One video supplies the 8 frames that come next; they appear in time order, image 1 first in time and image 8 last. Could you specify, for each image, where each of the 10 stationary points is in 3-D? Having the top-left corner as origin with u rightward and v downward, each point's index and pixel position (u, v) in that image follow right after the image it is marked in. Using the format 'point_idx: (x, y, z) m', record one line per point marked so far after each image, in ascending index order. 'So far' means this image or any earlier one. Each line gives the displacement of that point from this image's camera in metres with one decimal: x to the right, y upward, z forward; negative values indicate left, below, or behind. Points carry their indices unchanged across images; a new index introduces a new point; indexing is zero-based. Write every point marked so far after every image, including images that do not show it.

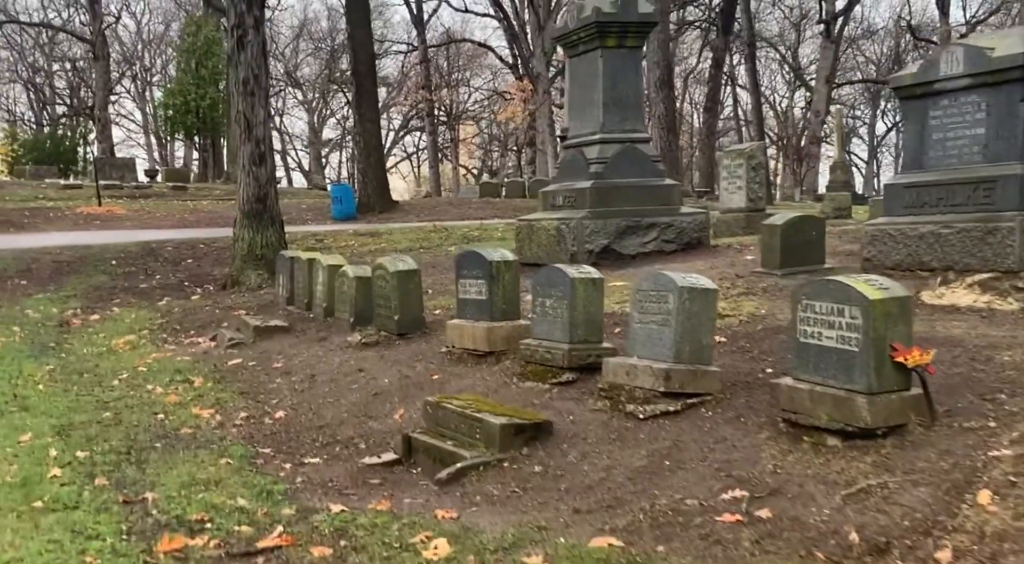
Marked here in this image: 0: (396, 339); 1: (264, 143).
0: (-1.0, -0.5, +7.8) m
1: (-3.5, +2.0, +12.9) m
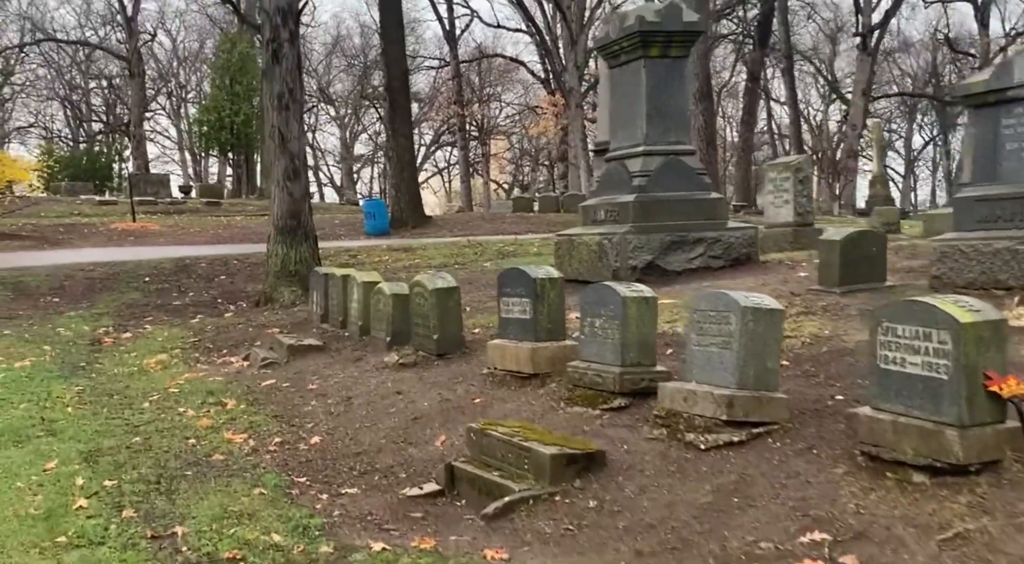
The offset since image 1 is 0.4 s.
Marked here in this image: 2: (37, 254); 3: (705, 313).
0: (-0.6, -0.6, +7.5) m
1: (-3.0, +1.7, +12.7) m
2: (-9.0, +0.5, +17.3) m
3: (+1.1, -0.2, +5.1) m
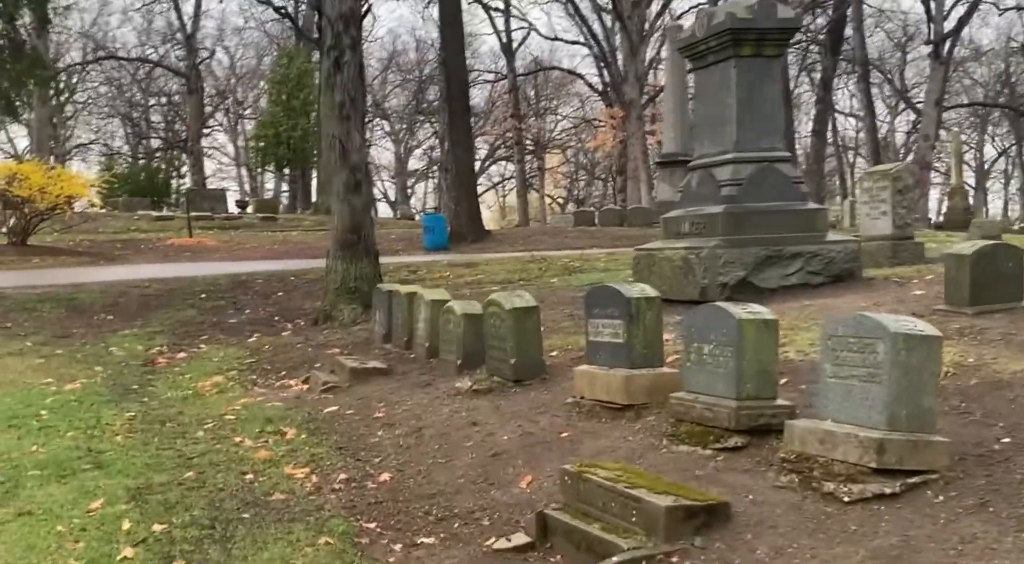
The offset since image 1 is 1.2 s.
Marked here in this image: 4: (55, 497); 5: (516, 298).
0: (0.0, -0.8, +6.8) m
1: (-2.0, +1.5, +12.2) m
2: (-7.8, +0.2, +17.0) m
3: (+1.6, -0.3, +4.4) m
4: (-2.7, -1.3, +5.4) m
5: (0.0, -0.1, +6.9) m
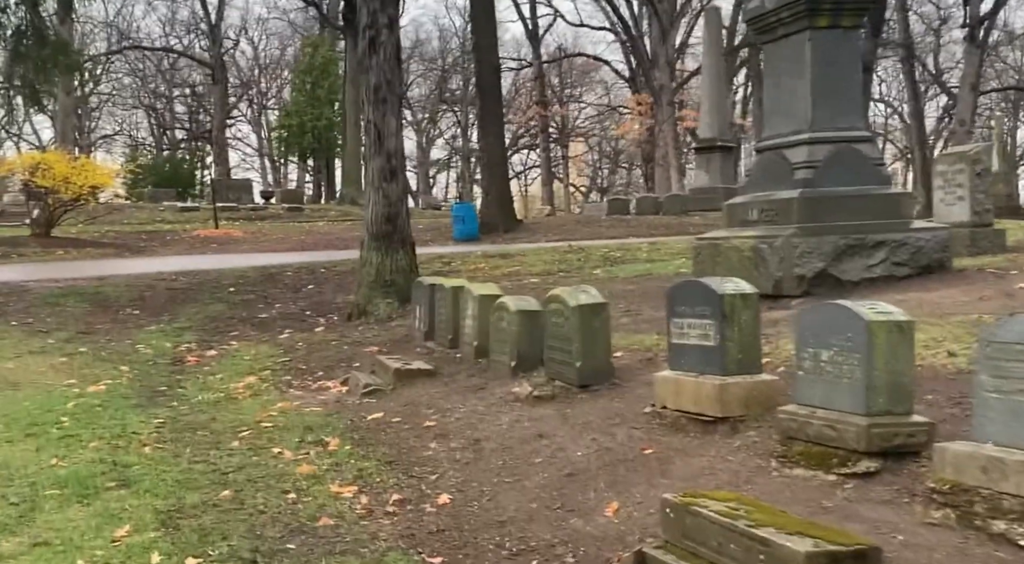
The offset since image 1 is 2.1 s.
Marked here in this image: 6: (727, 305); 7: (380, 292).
0: (+0.4, -0.7, +6.1) m
1: (-1.5, +1.6, +11.5) m
2: (-7.1, +0.3, +16.5) m
3: (+2.0, -0.3, +3.6) m
4: (-2.3, -1.3, +4.8) m
5: (+0.5, -0.1, +6.3) m
6: (+1.2, -0.1, +5.0) m
7: (-1.7, -0.1, +11.6) m
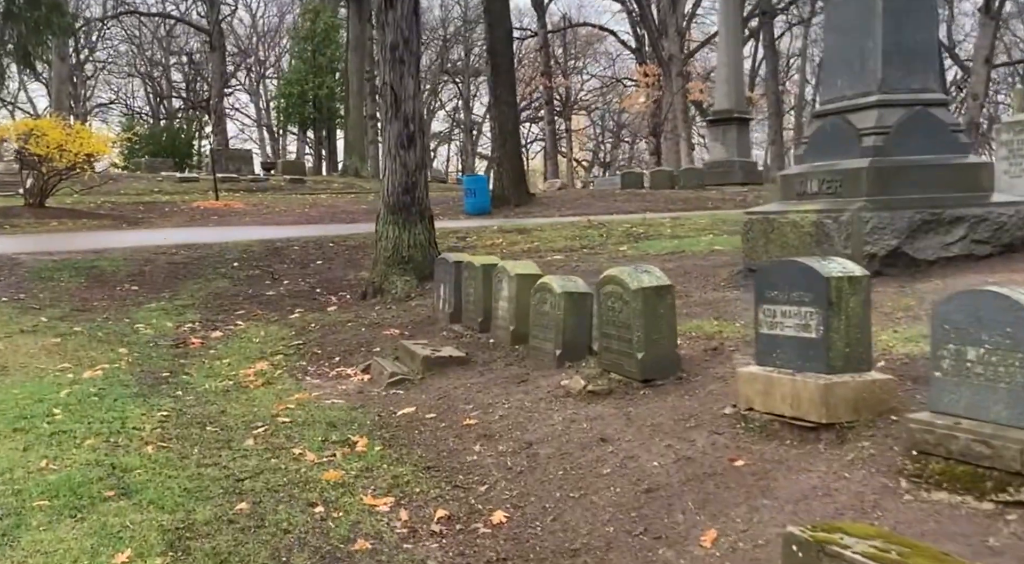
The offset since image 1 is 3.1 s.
0: (+0.7, -0.6, +5.4) m
1: (-1.2, +1.9, +10.7) m
2: (-6.8, +0.8, +15.7) m
3: (+2.3, -0.2, +2.9) m
4: (-2.0, -1.2, +4.1) m
5: (+0.8, 0.0, +5.5) m
6: (+1.5, 0.0, +4.2) m
7: (-1.4, +0.2, +10.8) m
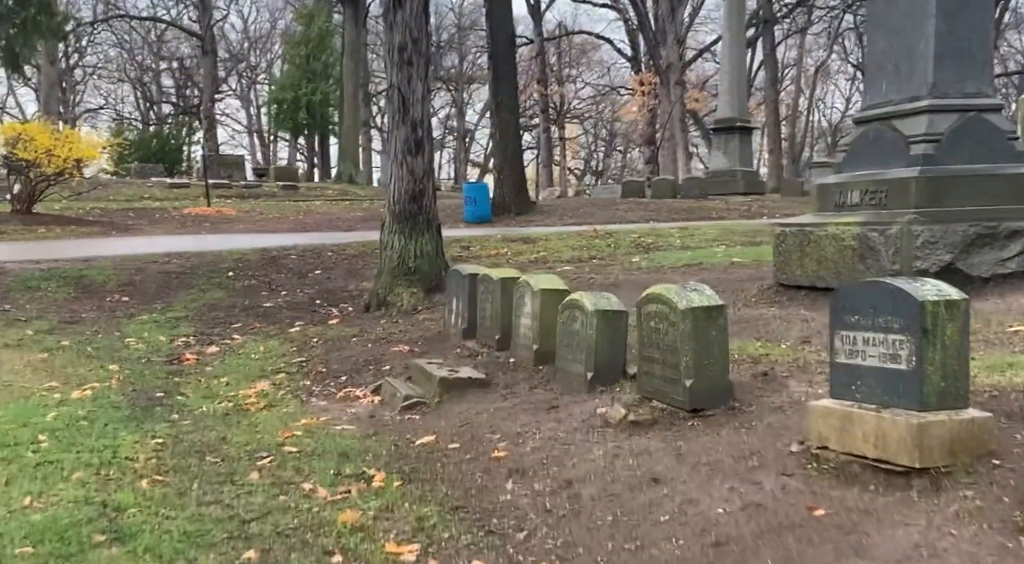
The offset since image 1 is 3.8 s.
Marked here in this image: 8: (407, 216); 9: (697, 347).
0: (+0.9, -0.7, +4.9) m
1: (-1.0, +1.7, +10.2) m
2: (-6.7, +0.6, +15.2) m
3: (+2.5, -0.3, +2.4) m
4: (-1.8, -1.3, +3.6) m
5: (+1.0, -0.1, +5.0) m
6: (+1.7, -0.1, +3.7) m
7: (-1.2, 0.0, +10.3) m
8: (-1.2, +0.7, +10.4) m
9: (+1.0, -0.3, +4.9) m
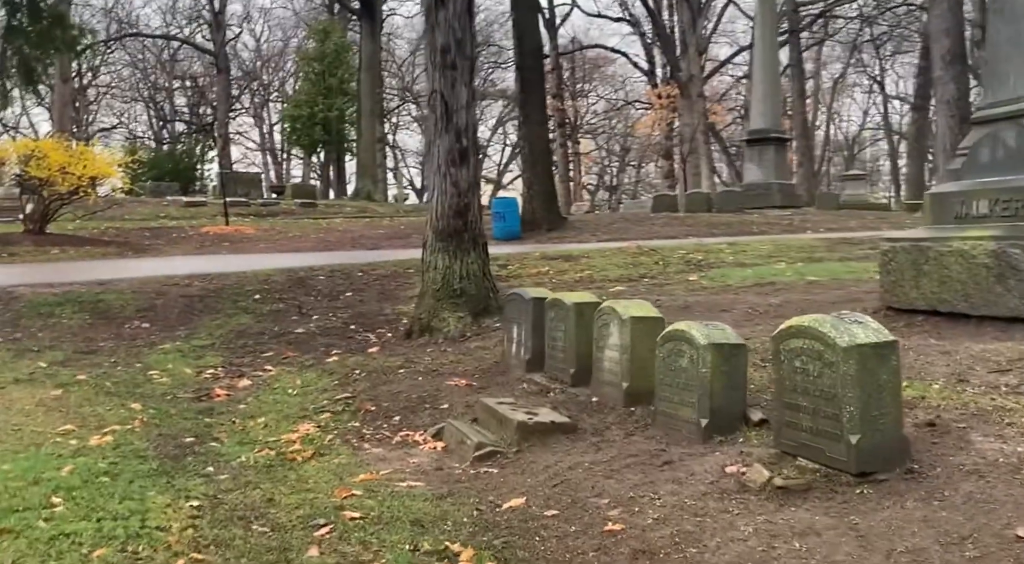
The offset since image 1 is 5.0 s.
0: (+1.5, -0.9, +3.9) m
1: (-0.4, +1.5, +9.3) m
2: (-6.1, +0.3, +14.3) m
3: (+3.0, -0.4, +1.4) m
4: (-1.3, -1.4, +2.6) m
5: (+1.5, -0.2, +4.1) m
6: (+2.2, -0.3, +2.8) m
7: (-0.6, -0.2, +9.4) m
8: (-0.6, +0.5, +9.5) m
9: (+1.5, -0.5, +3.9) m
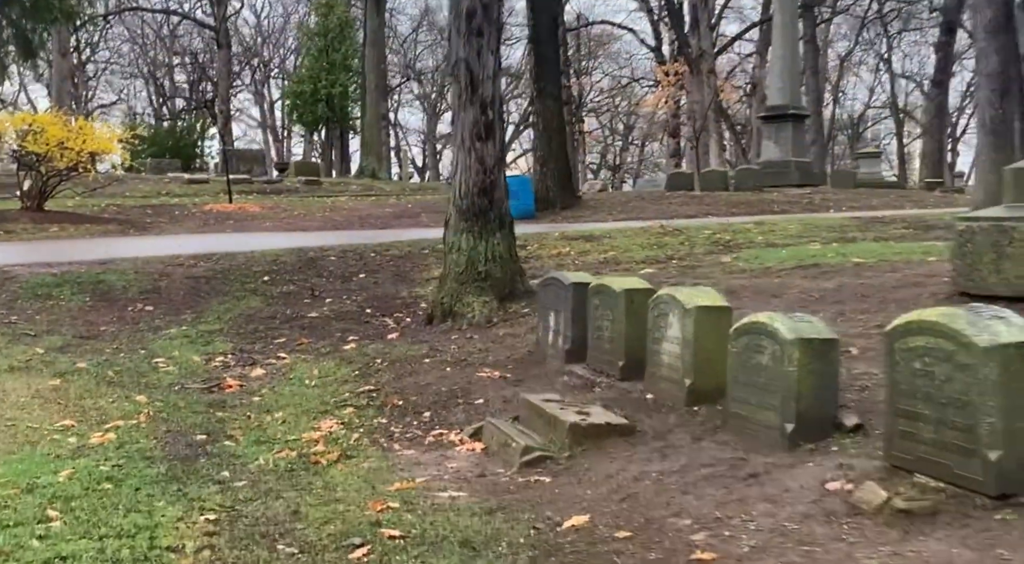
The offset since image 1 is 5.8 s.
0: (+1.7, -0.8, +3.3) m
1: (-0.2, +1.7, +8.7) m
2: (-5.8, +0.6, +13.7) m
3: (+3.3, -0.4, +0.8) m
4: (-1.0, -1.4, +2.0) m
5: (+1.8, -0.2, +3.4) m
6: (+2.5, -0.2, +2.2) m
7: (-0.4, 0.0, +8.8) m
8: (-0.3, +0.7, +8.8) m
9: (+1.8, -0.4, +3.3) m
